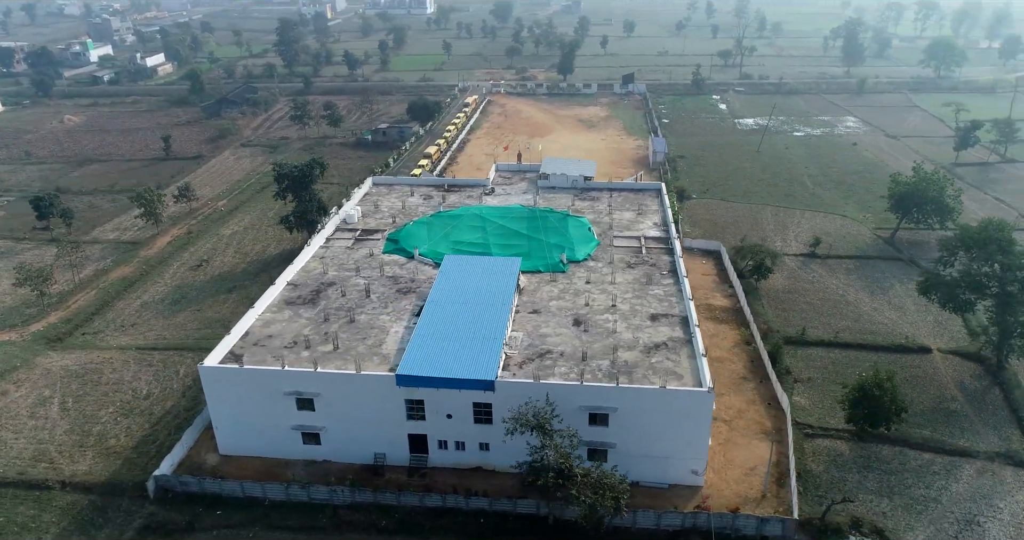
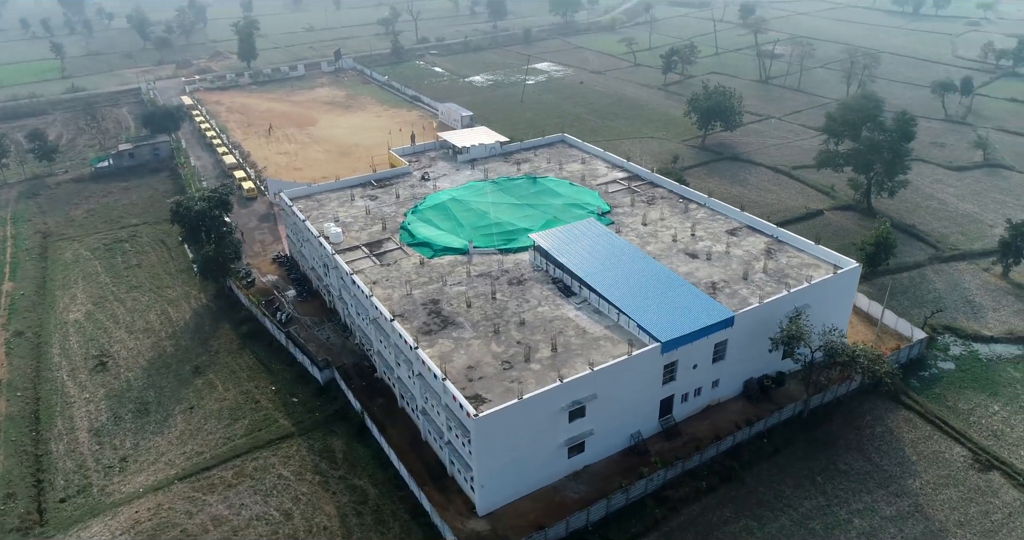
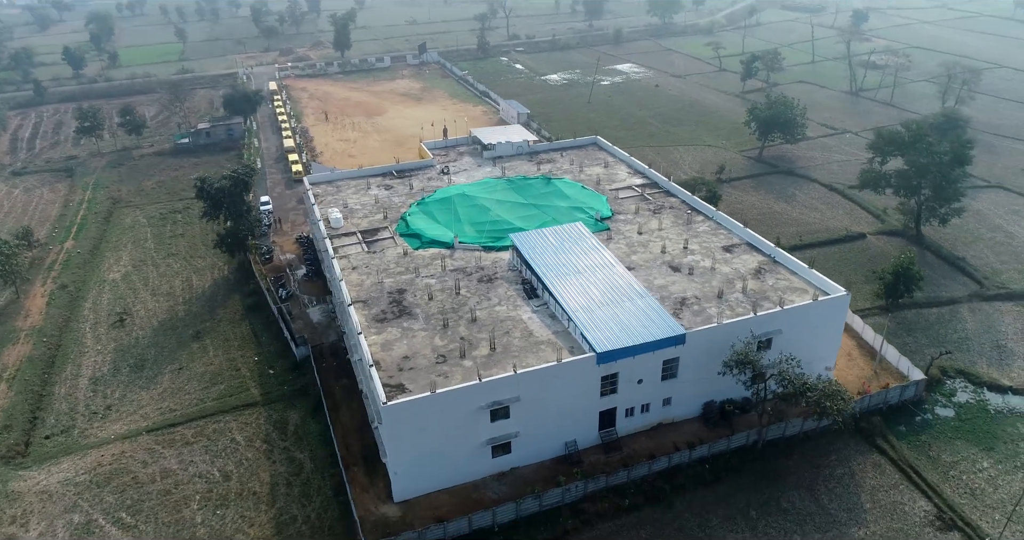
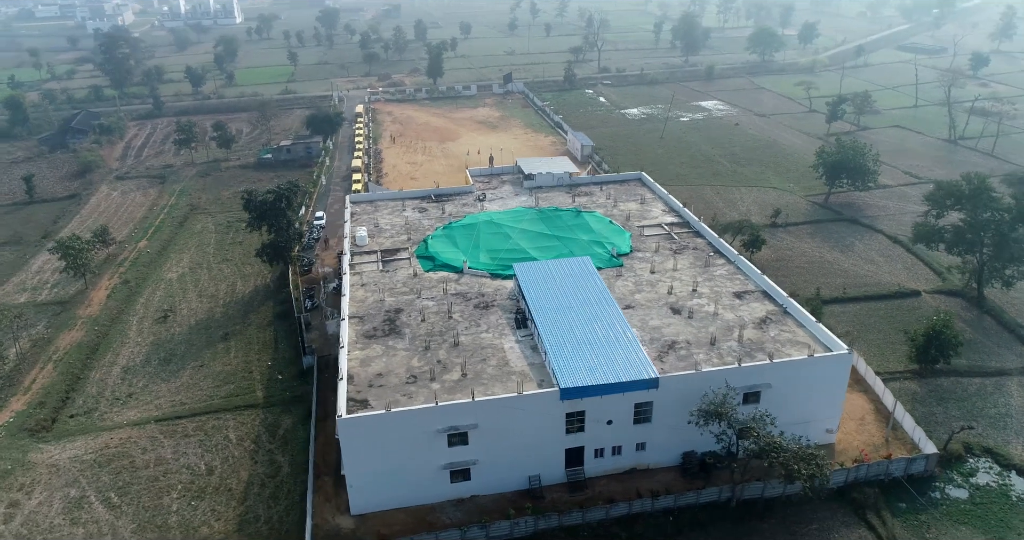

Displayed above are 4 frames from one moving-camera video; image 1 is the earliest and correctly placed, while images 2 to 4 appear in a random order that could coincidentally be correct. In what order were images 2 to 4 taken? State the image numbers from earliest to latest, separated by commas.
4, 3, 2
